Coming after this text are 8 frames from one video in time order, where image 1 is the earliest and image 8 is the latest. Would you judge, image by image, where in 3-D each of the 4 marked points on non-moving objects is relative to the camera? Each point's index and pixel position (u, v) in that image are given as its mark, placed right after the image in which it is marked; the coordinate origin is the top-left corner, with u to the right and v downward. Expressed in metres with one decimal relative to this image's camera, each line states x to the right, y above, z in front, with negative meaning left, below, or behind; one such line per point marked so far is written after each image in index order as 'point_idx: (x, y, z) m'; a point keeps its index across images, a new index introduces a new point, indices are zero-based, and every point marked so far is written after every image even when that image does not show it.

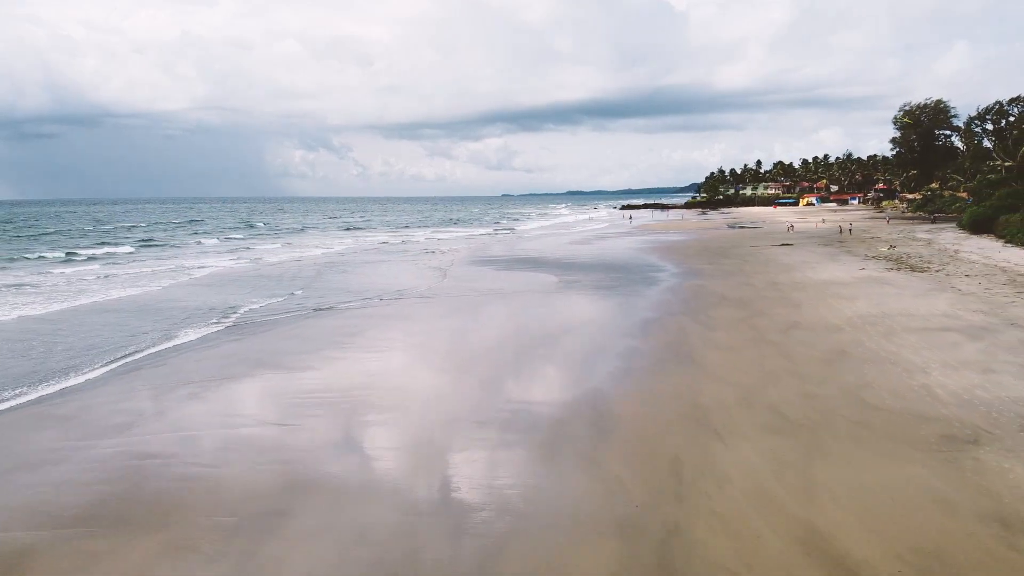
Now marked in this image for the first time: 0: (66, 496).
0: (-2.4, -1.2, +5.8) m
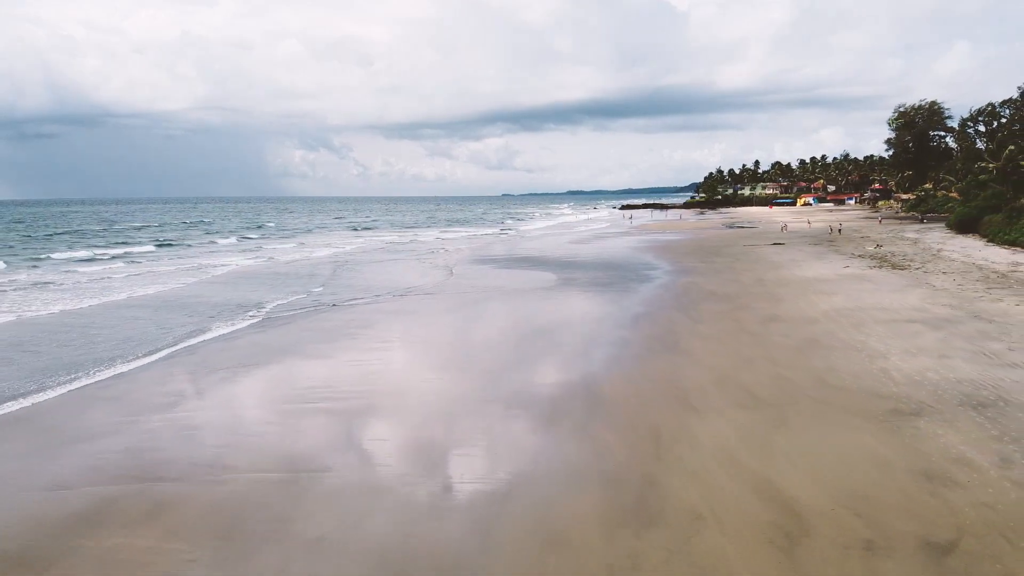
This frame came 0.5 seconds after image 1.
0: (-2.4, -1.1, +6.7) m
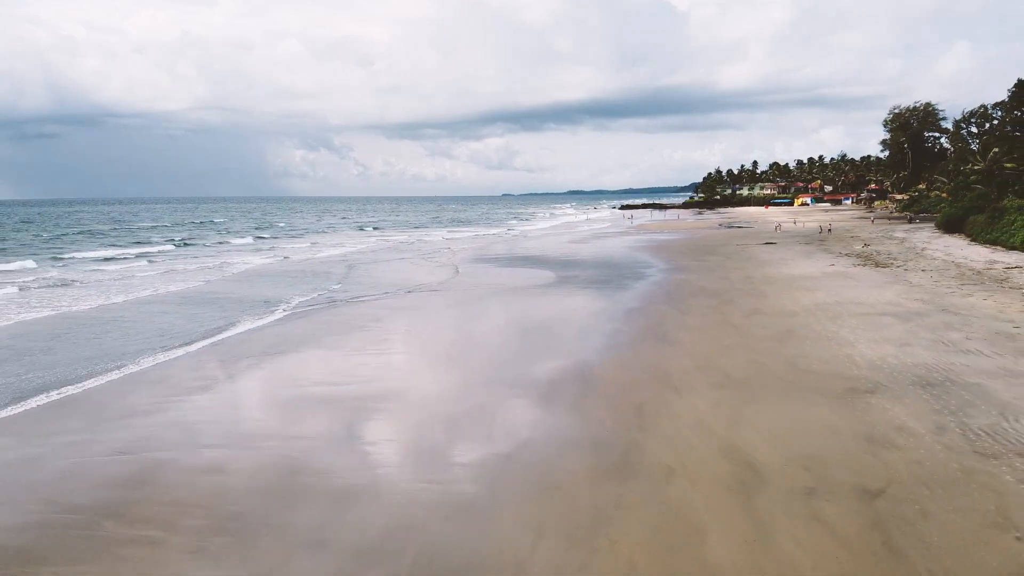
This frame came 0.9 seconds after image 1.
0: (-2.4, -1.1, +7.7) m
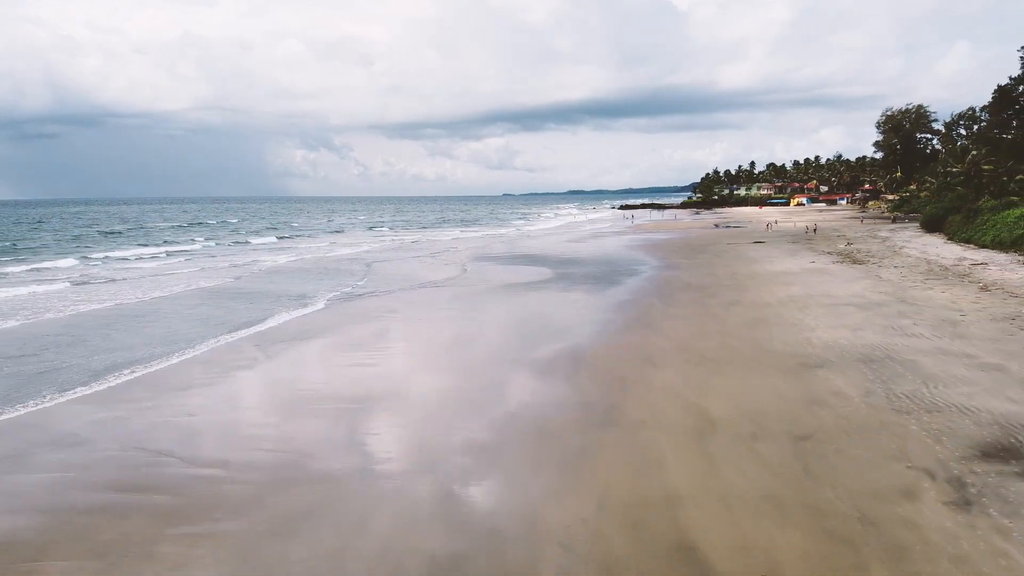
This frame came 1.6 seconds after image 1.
0: (-2.3, -1.0, +9.1) m
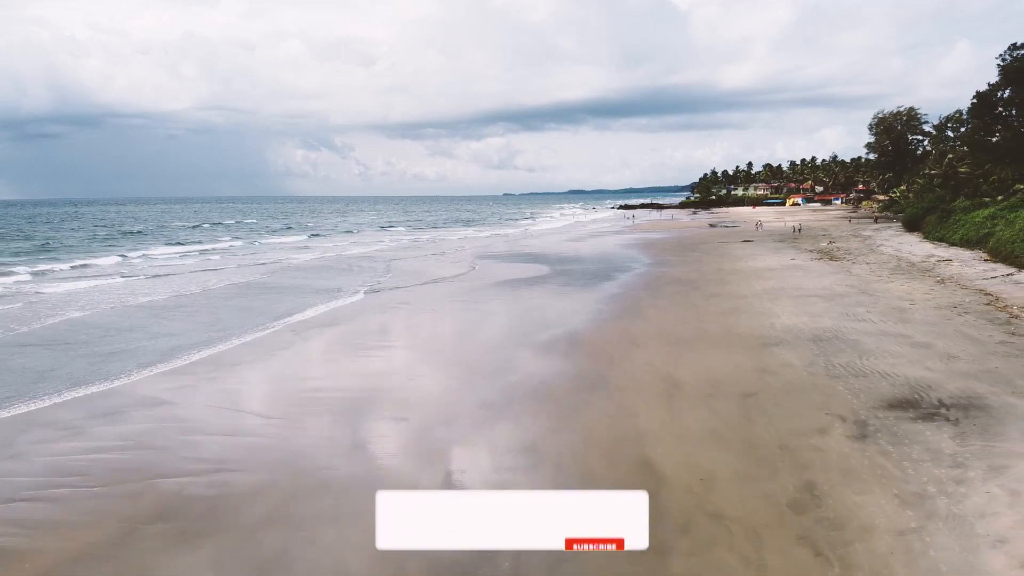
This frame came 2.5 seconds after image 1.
0: (-2.3, -0.9, +10.8) m
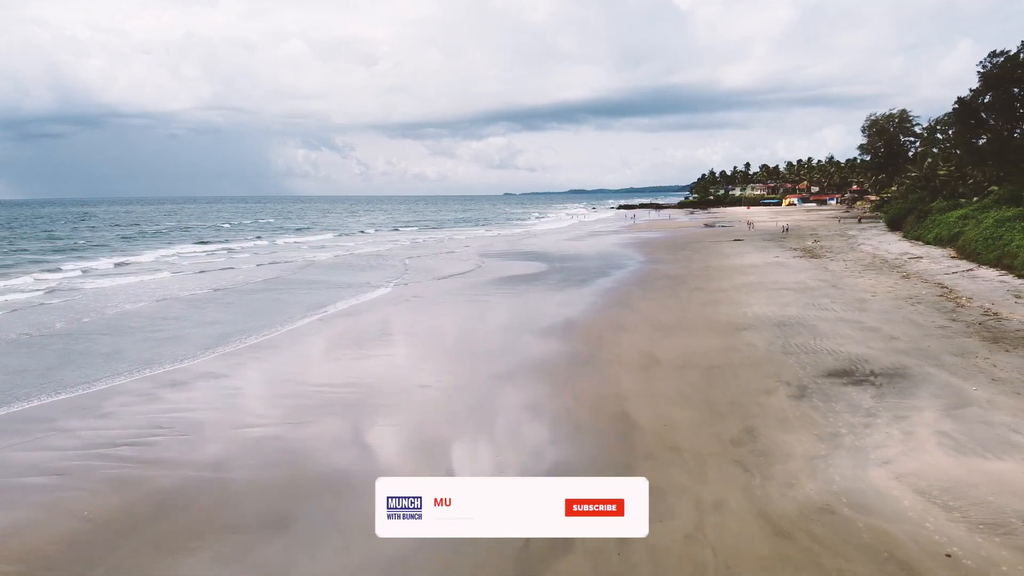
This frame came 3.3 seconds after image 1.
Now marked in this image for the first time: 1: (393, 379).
0: (-2.3, -0.8, +12.5) m
1: (-1.2, -0.9, +11.0) m
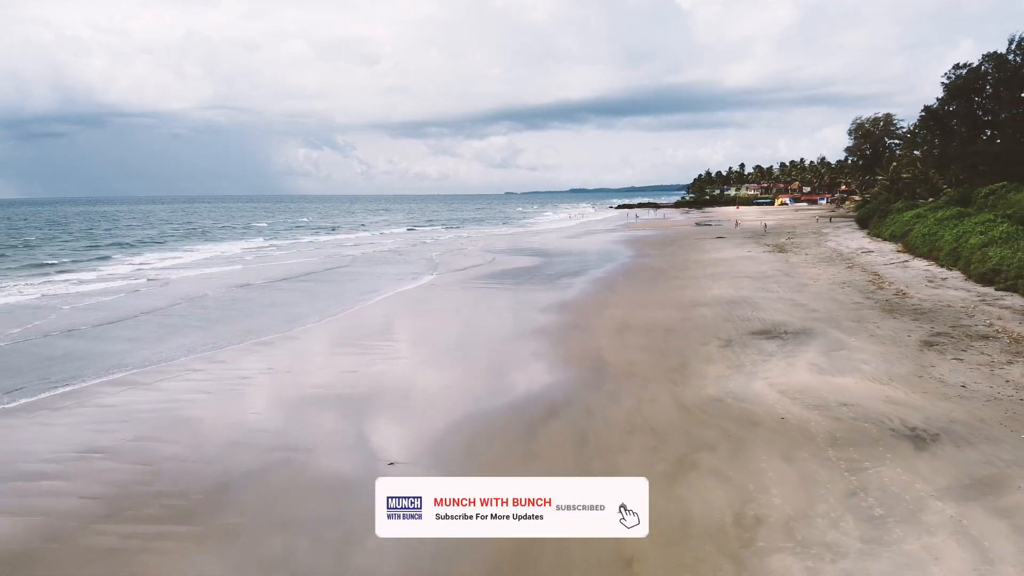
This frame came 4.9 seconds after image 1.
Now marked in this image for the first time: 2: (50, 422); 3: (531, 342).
0: (-2.2, -0.6, +15.8) m
1: (-1.1, -0.7, +14.4) m
2: (-4.3, -1.3, +9.7) m
3: (+0.2, -0.6, +13.7) m
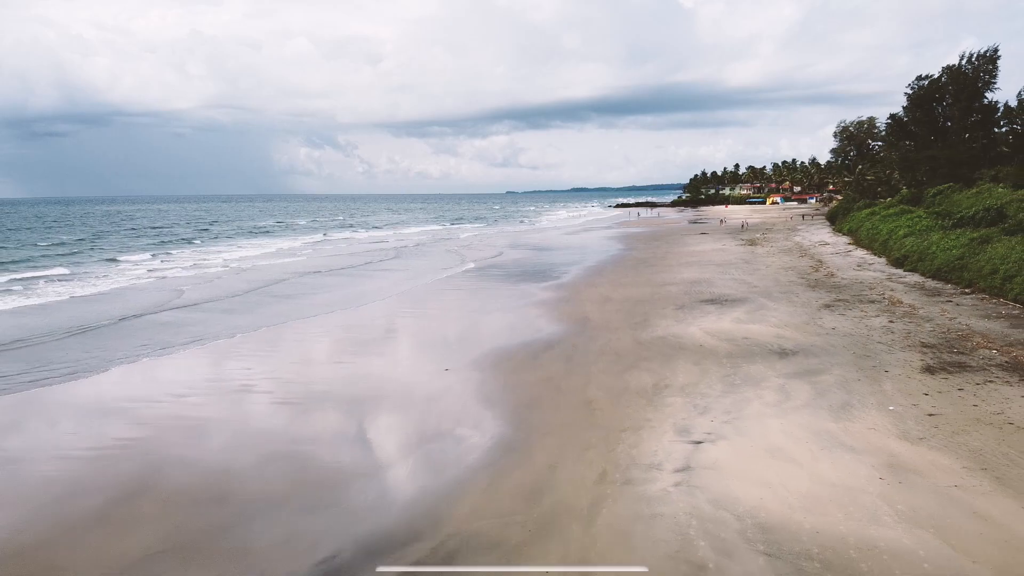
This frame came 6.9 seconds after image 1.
0: (-2.0, -0.2, +20.0) m
1: (-1.0, -0.3, +18.6) m
2: (-4.1, -0.9, +13.9) m
3: (+0.4, -0.3, +17.9) m
